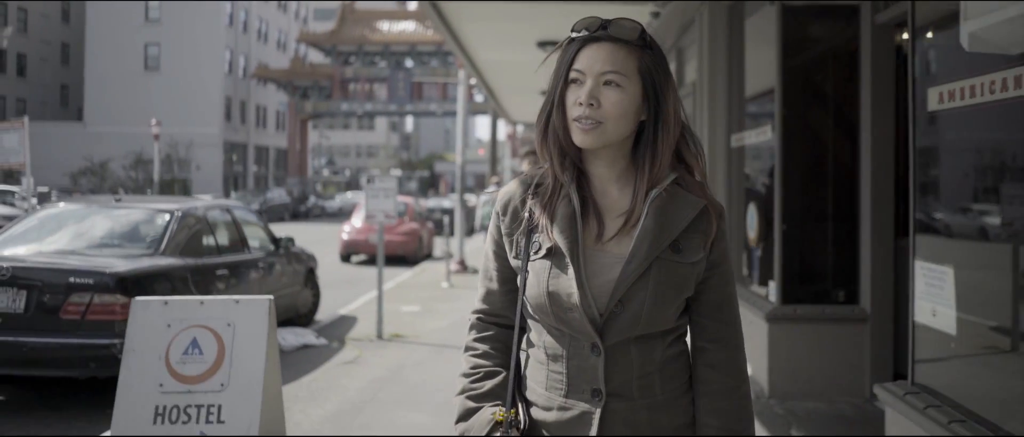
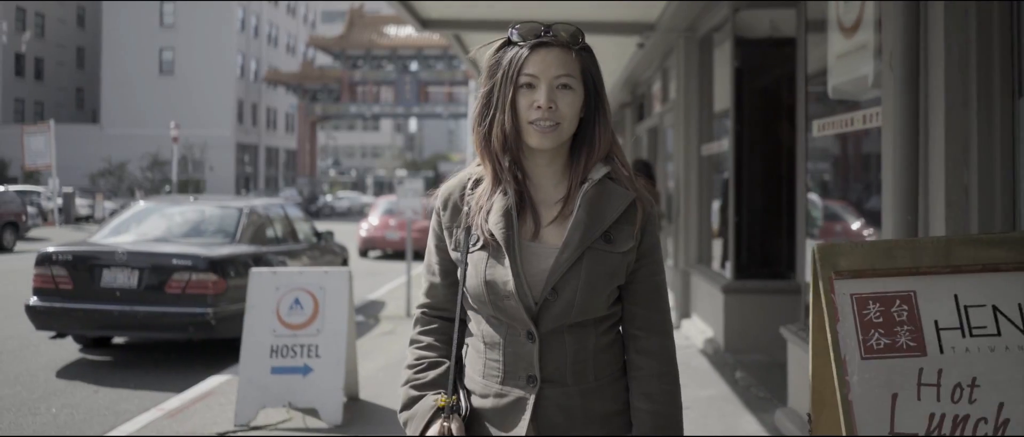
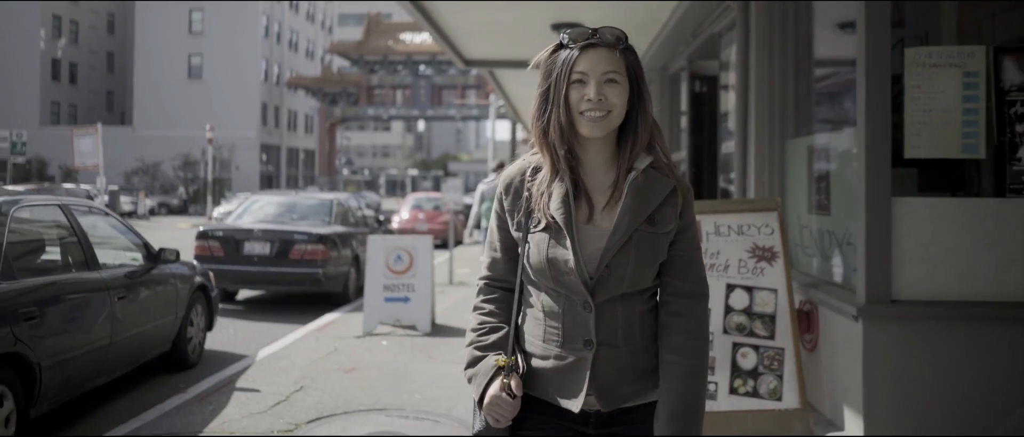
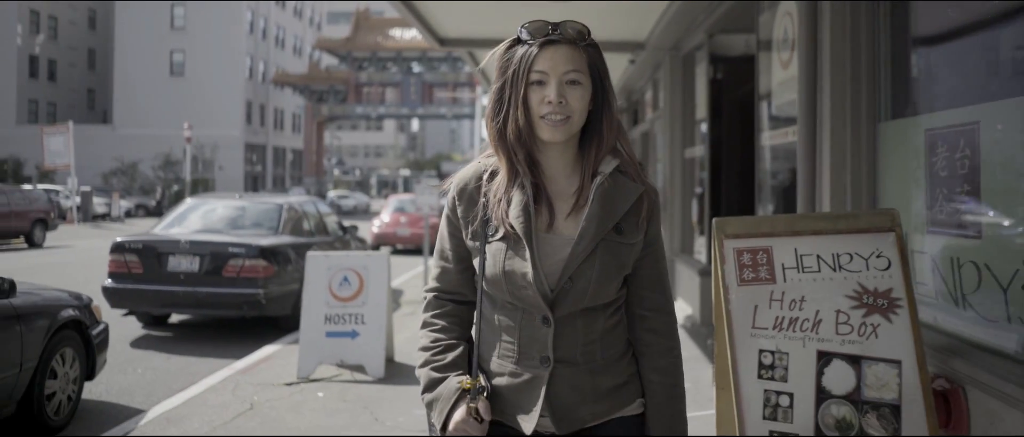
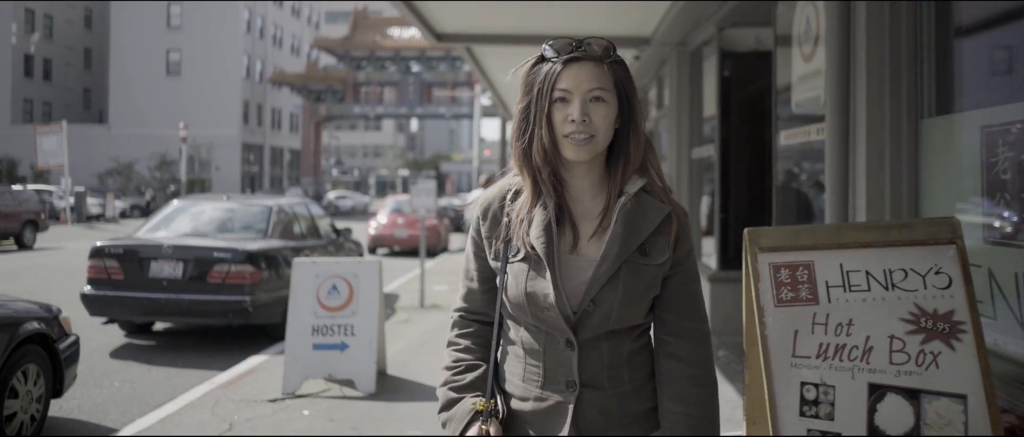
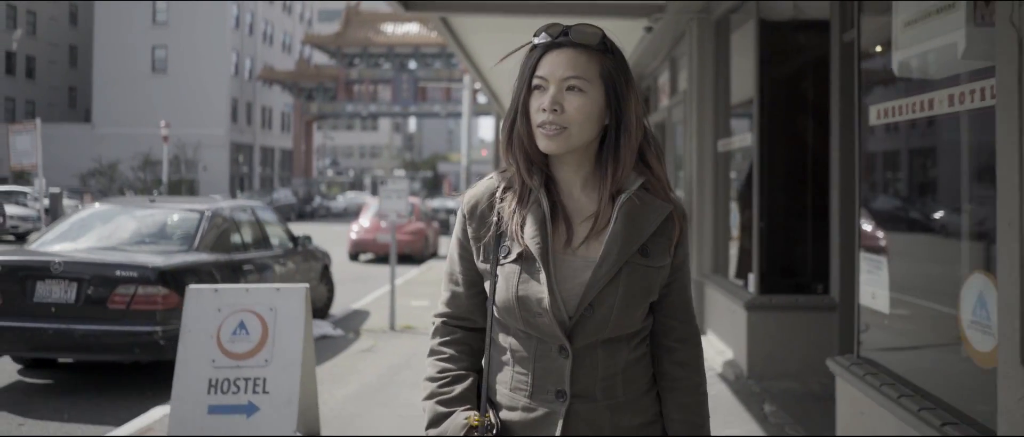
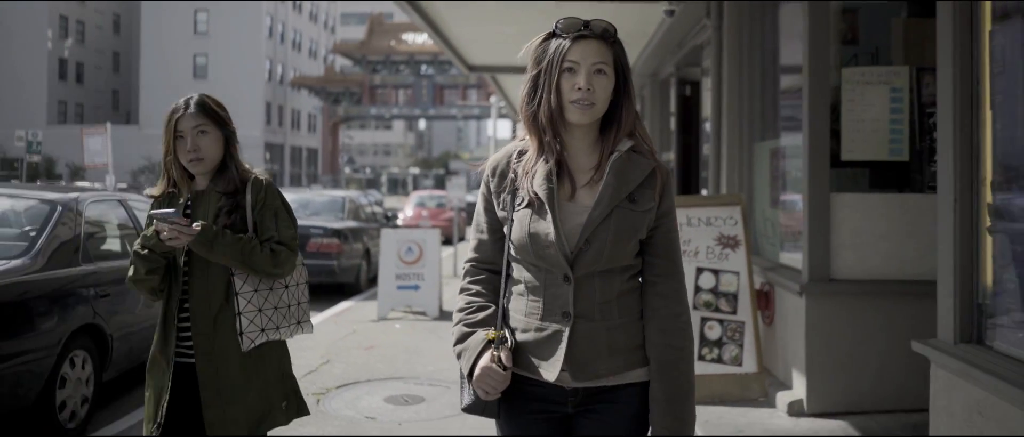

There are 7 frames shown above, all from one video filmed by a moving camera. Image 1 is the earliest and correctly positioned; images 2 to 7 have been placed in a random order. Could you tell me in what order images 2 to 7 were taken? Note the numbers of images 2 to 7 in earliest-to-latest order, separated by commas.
6, 2, 5, 4, 3, 7
